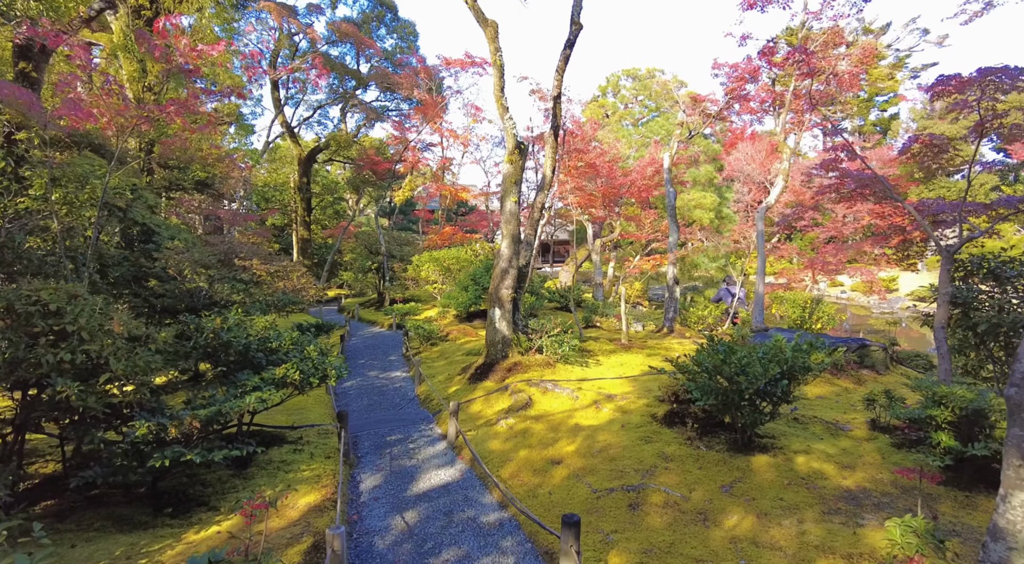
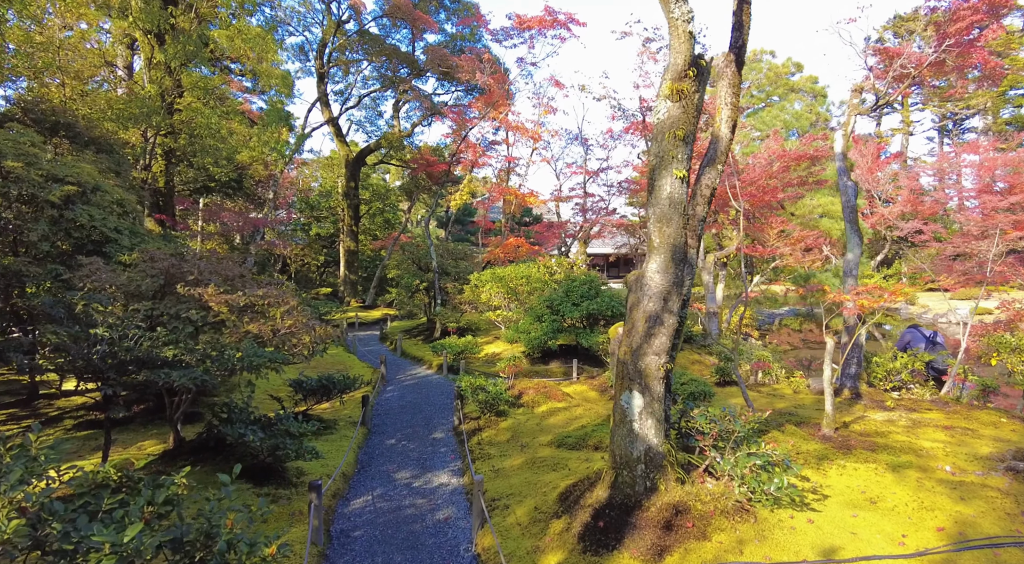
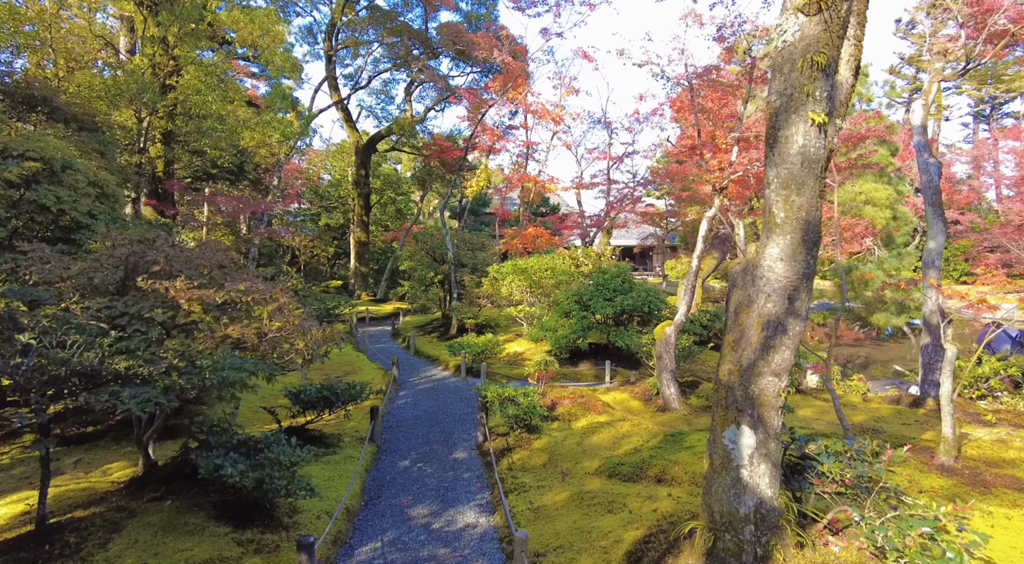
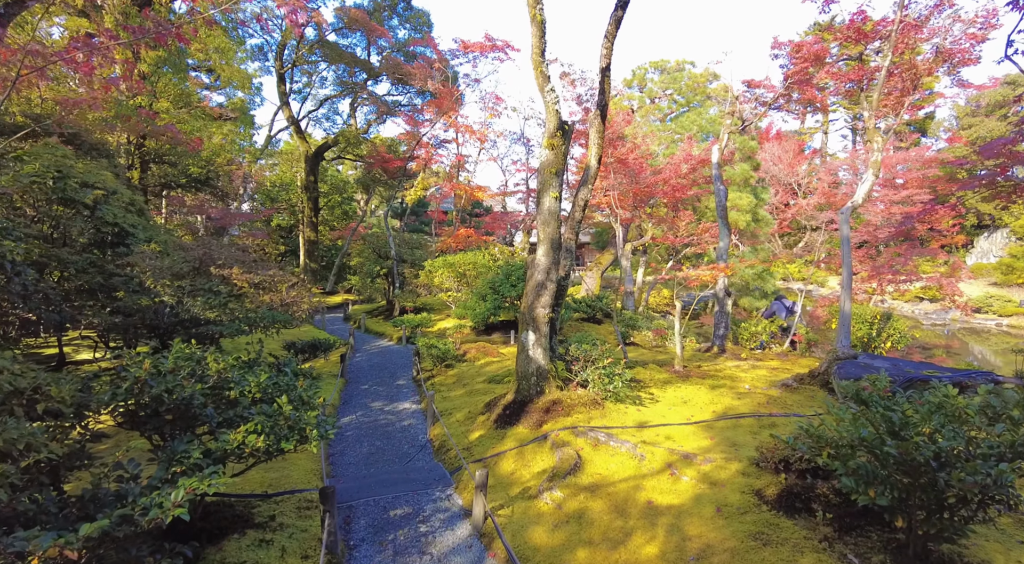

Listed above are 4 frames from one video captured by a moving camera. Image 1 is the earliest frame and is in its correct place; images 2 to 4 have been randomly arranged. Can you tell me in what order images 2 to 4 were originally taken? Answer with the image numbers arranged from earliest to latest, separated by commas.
4, 2, 3
